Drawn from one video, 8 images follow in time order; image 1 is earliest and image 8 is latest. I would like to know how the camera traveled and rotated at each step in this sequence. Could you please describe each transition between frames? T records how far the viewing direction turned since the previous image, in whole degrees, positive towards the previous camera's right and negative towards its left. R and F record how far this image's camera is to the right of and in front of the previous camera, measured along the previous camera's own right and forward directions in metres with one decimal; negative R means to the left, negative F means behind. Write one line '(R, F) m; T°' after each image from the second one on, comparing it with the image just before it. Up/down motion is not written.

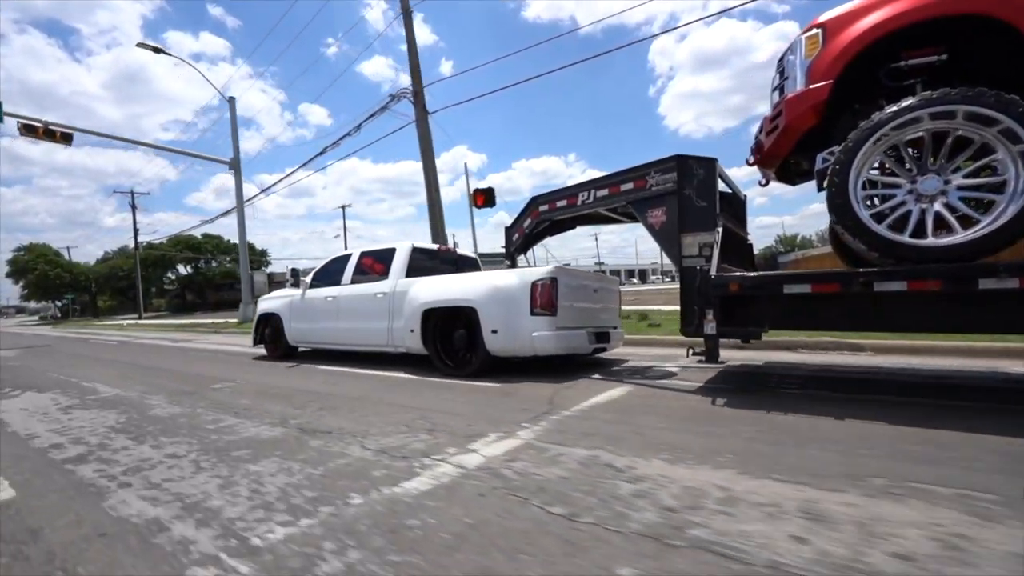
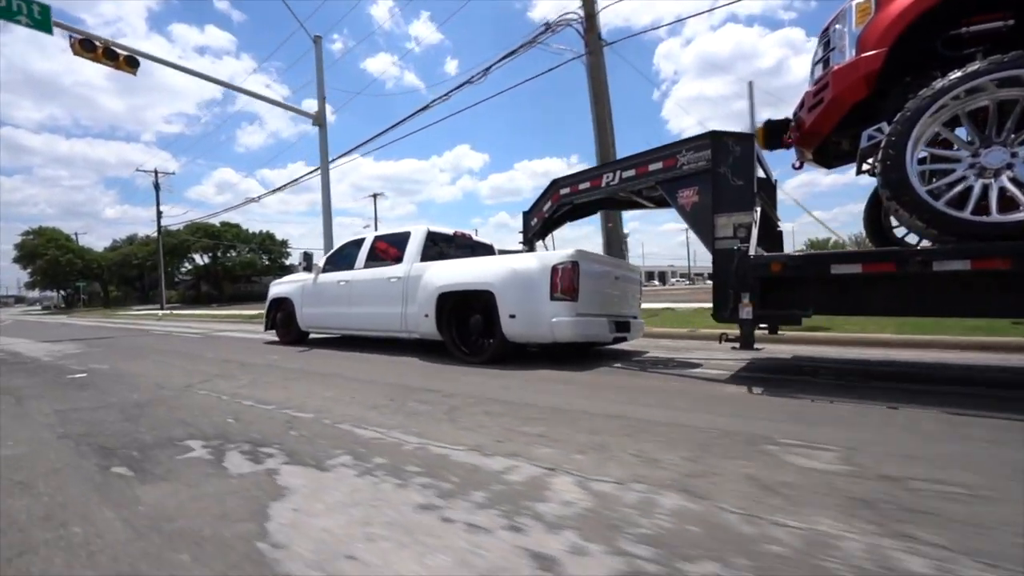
(-0.2, +0.3) m; 0°
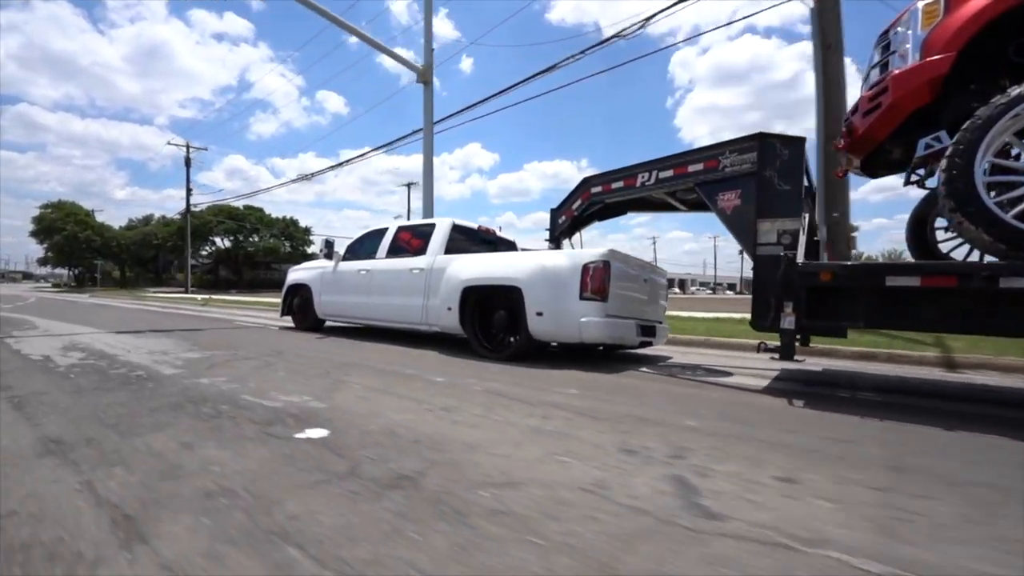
(-0.3, +0.2) m; 0°
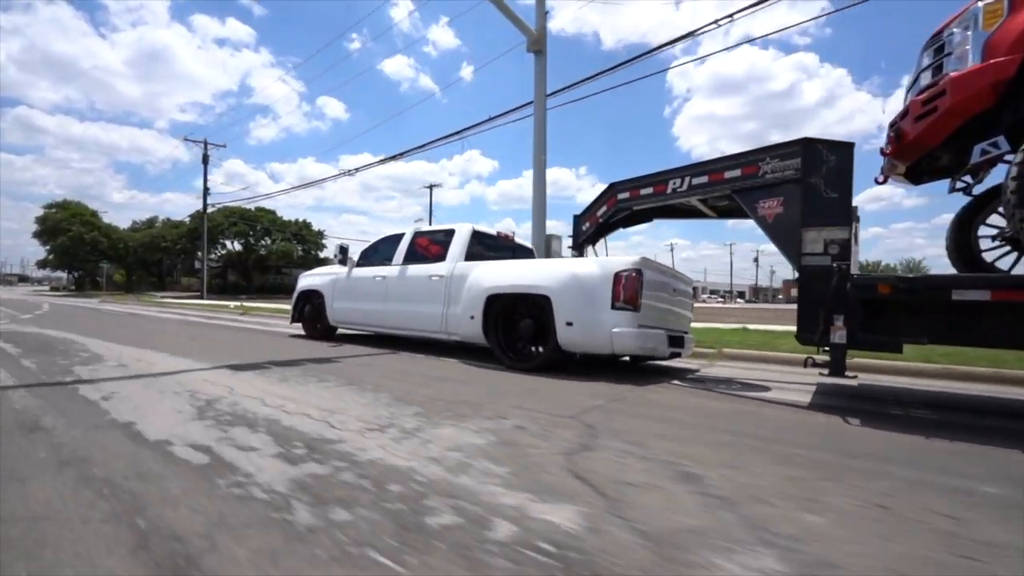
(-0.3, +0.3) m; 0°
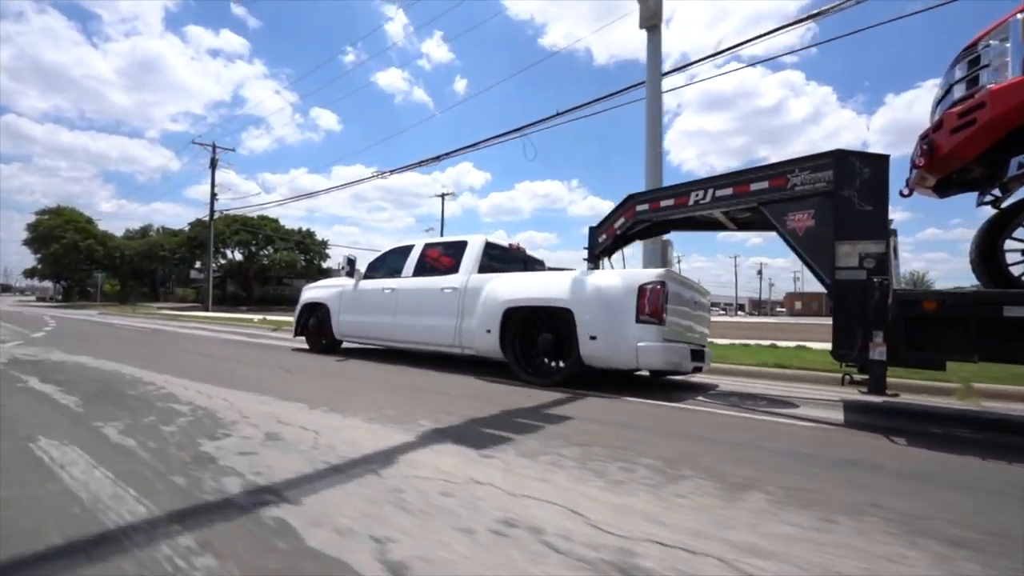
(-0.3, +0.2) m; +1°
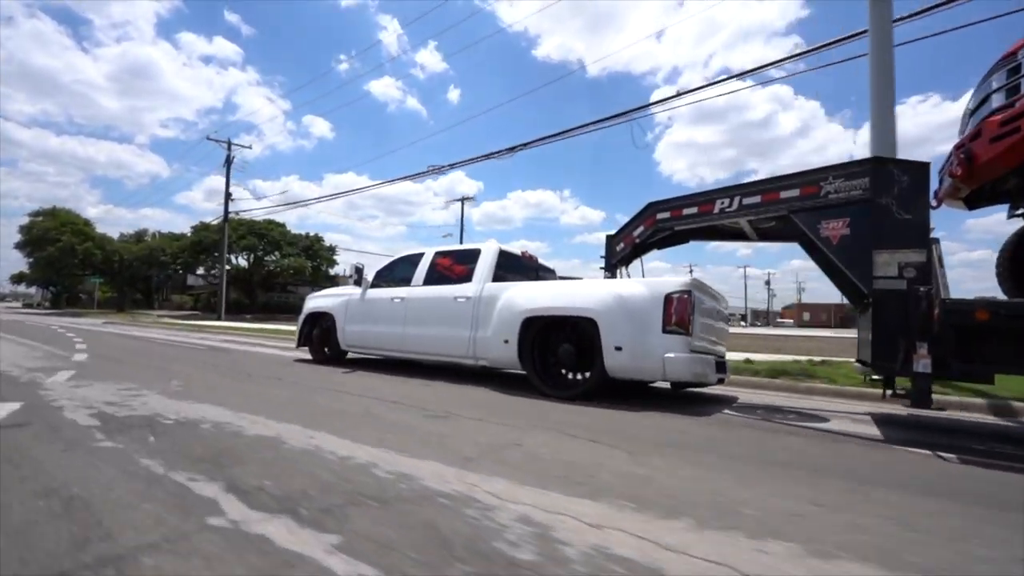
(-0.3, +0.2) m; +1°
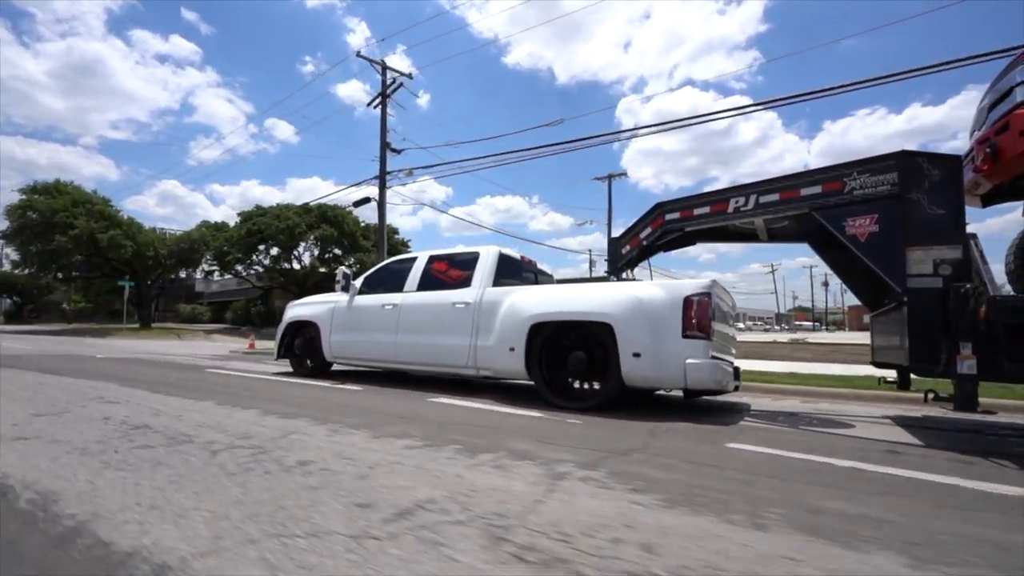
(-0.4, +0.4) m; +3°
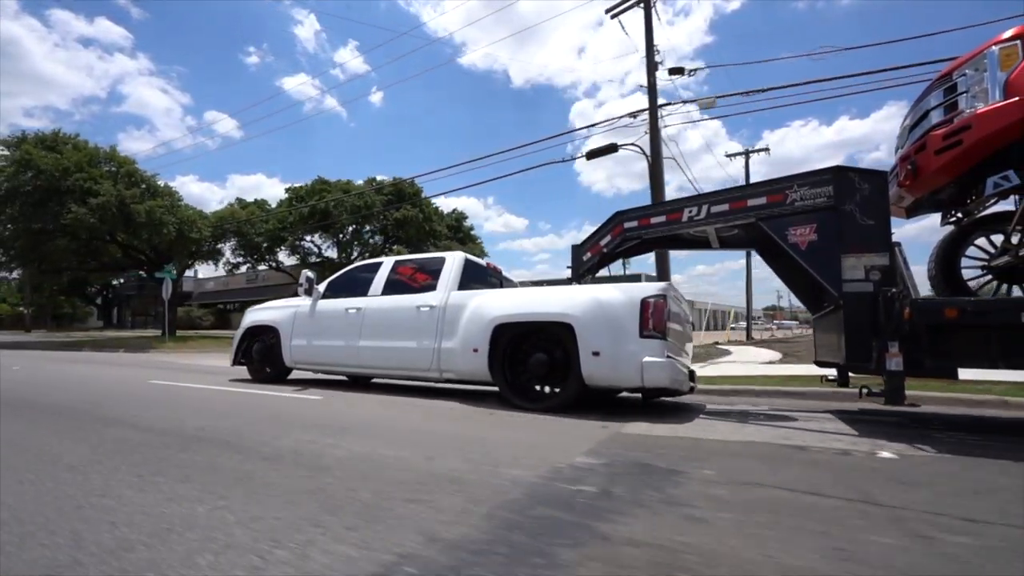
(-0.2, -0.3) m; +4°
